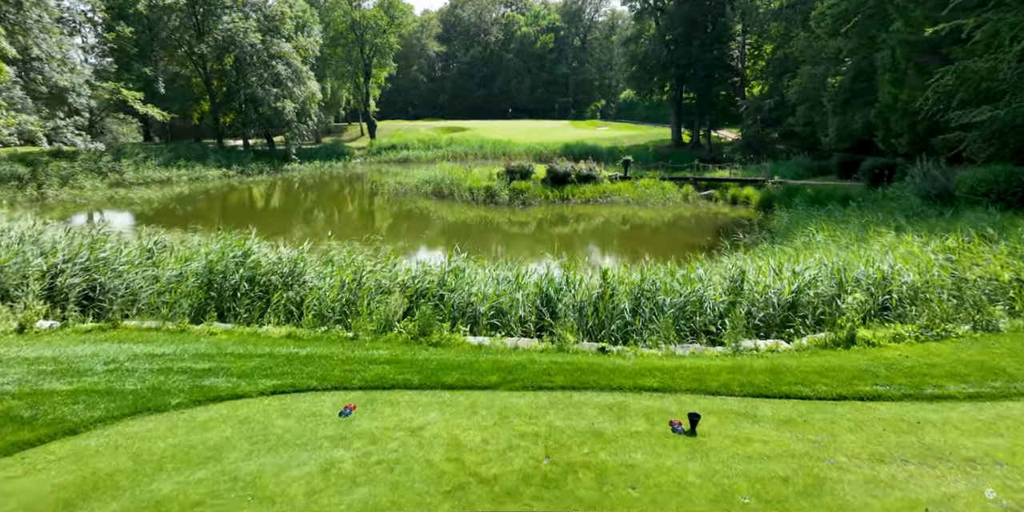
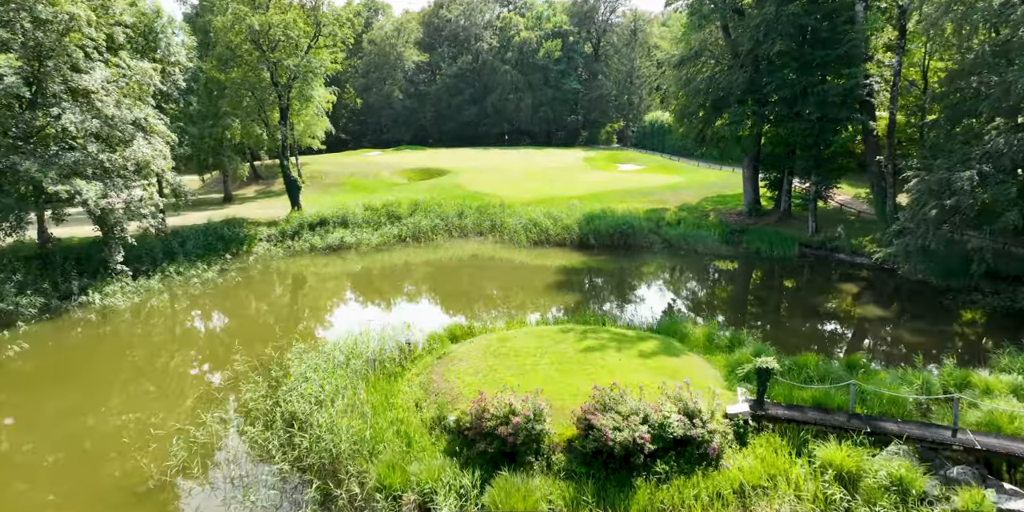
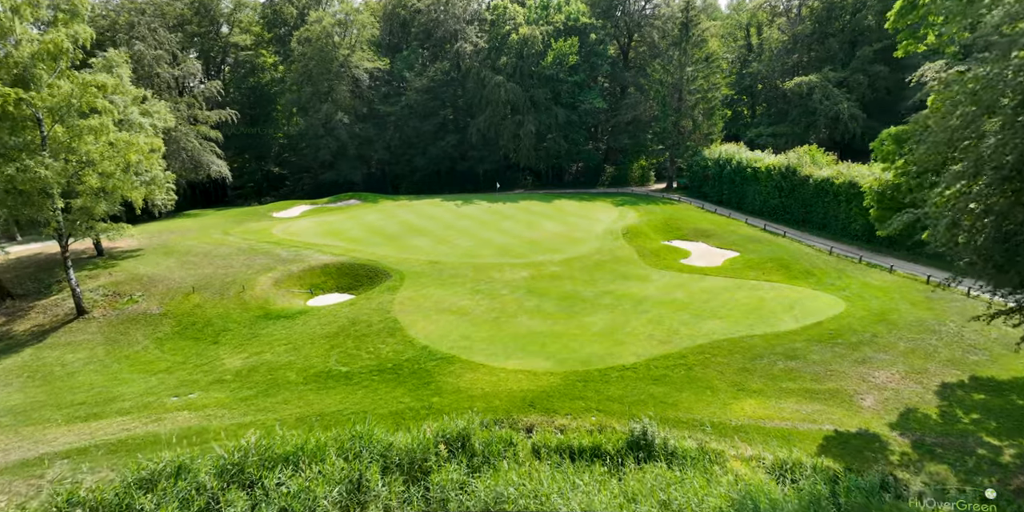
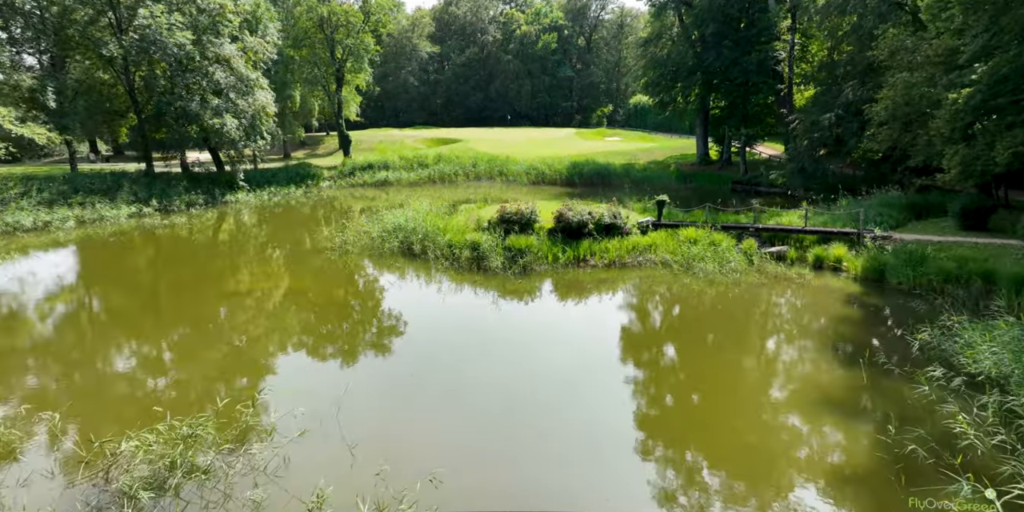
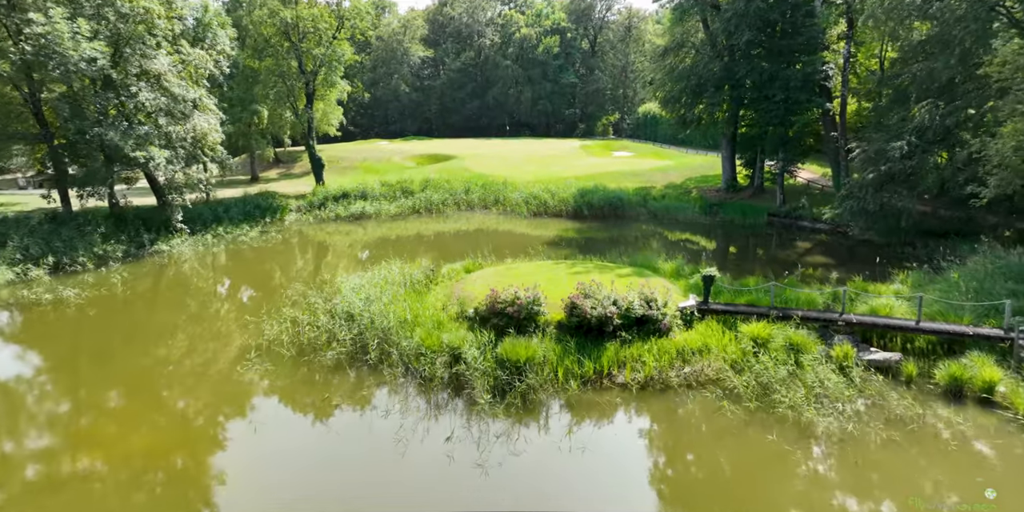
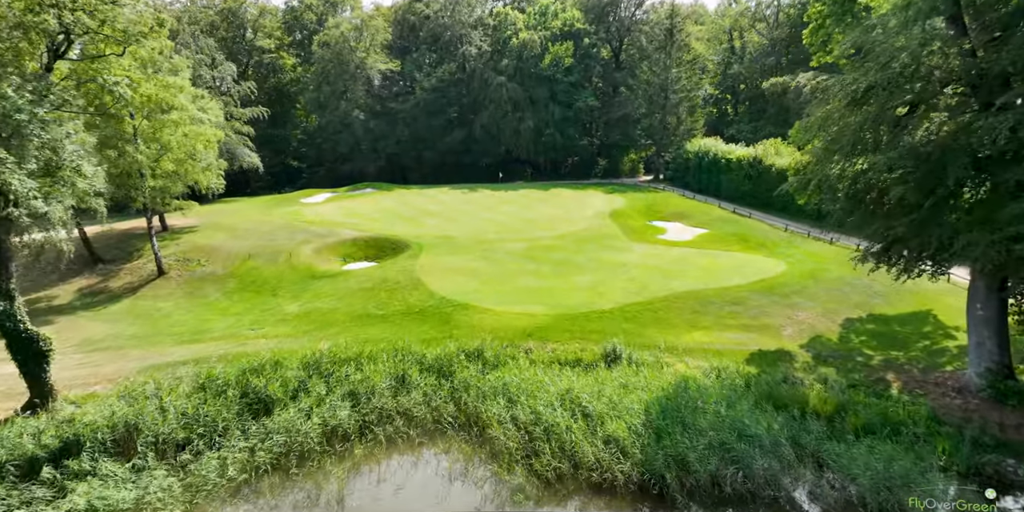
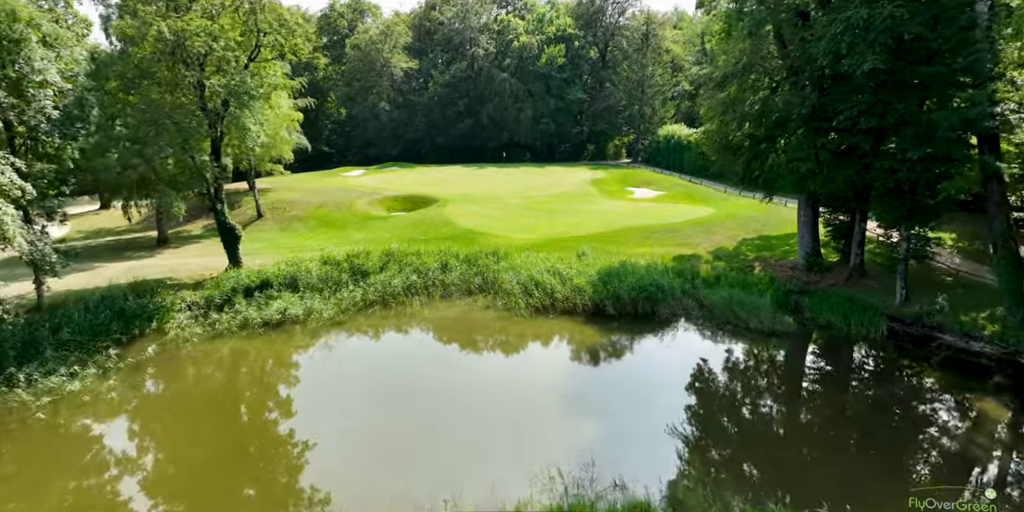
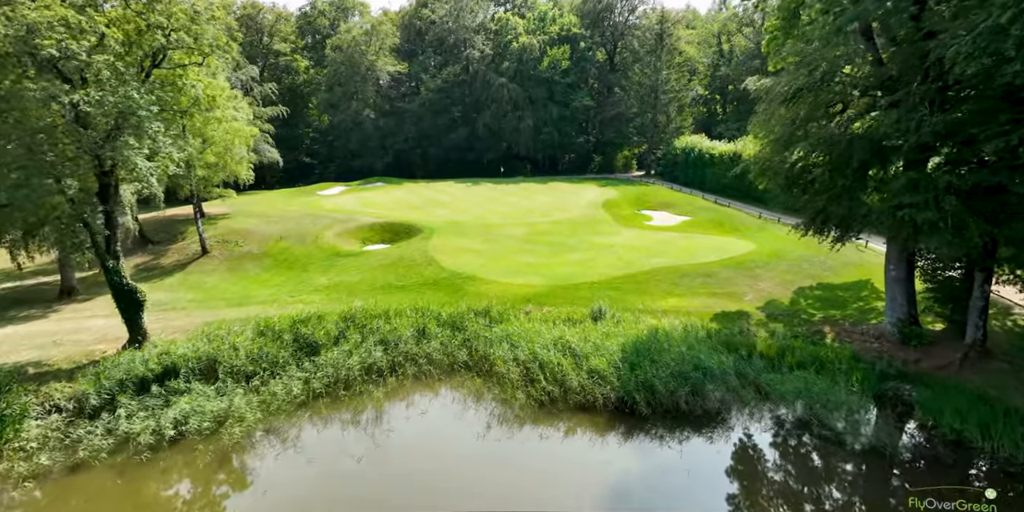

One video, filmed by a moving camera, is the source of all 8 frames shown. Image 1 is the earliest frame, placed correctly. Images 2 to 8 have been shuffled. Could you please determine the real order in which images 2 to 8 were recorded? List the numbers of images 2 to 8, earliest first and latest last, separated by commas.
4, 5, 2, 7, 8, 6, 3
